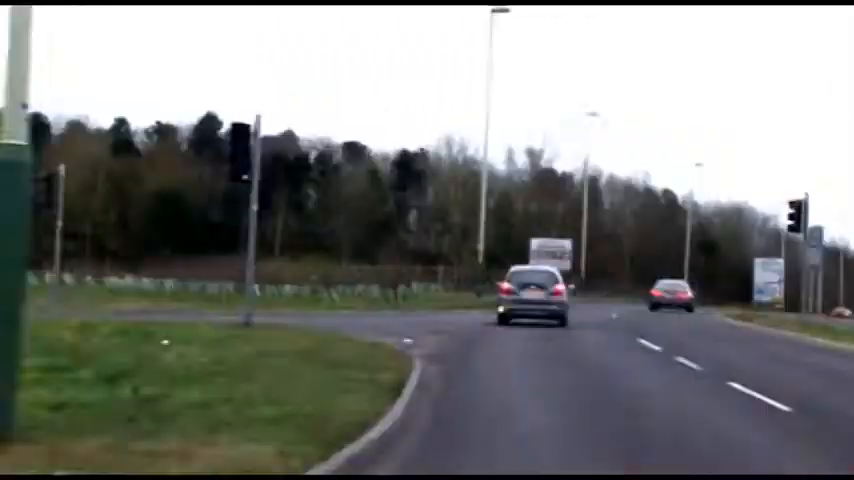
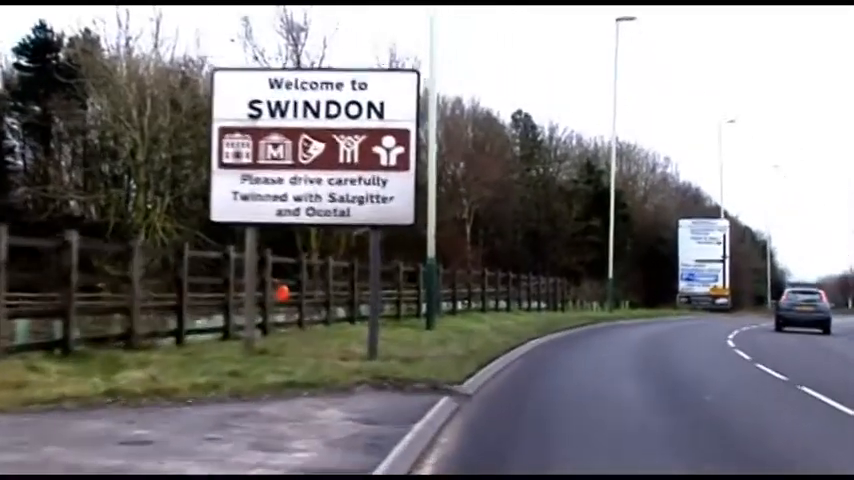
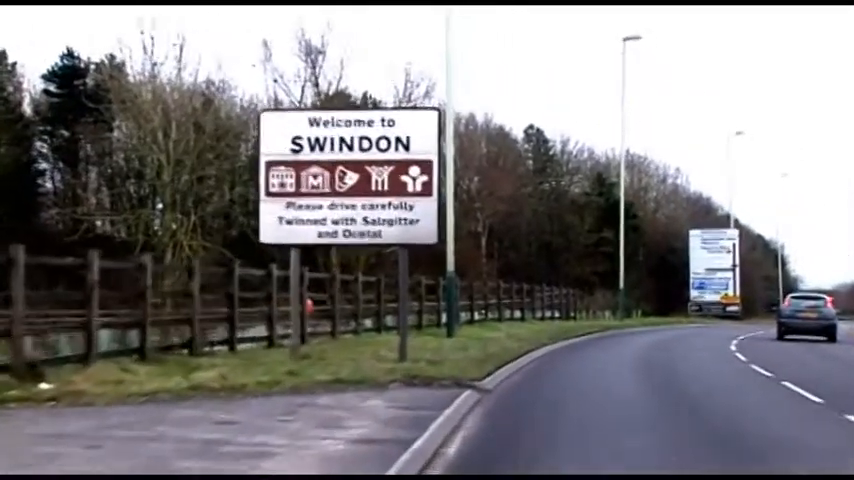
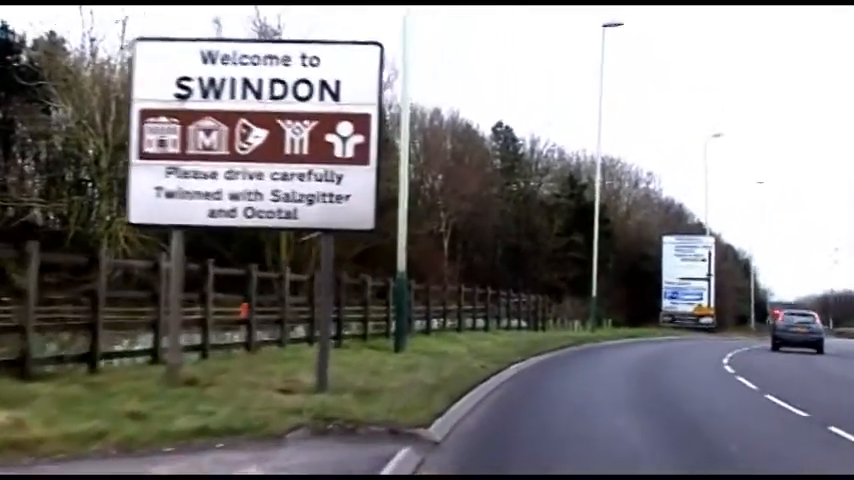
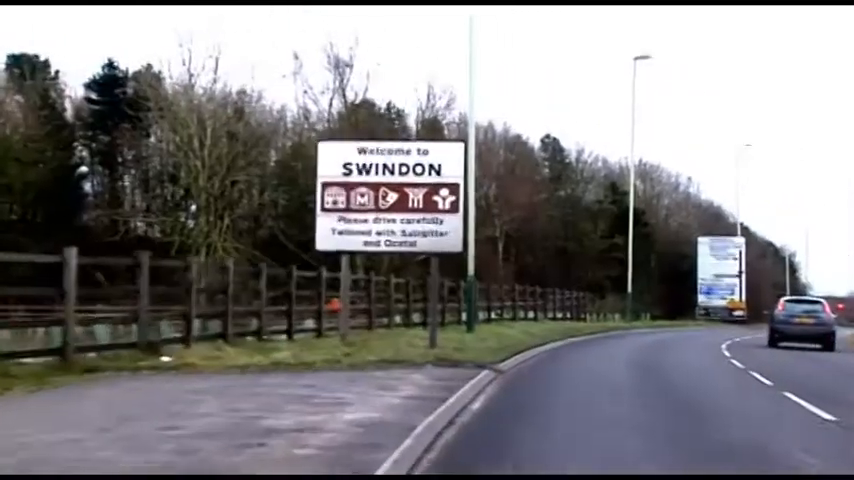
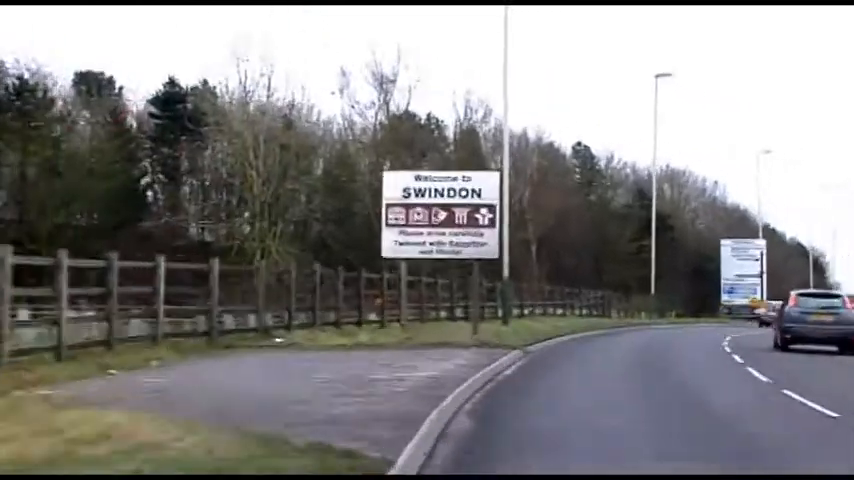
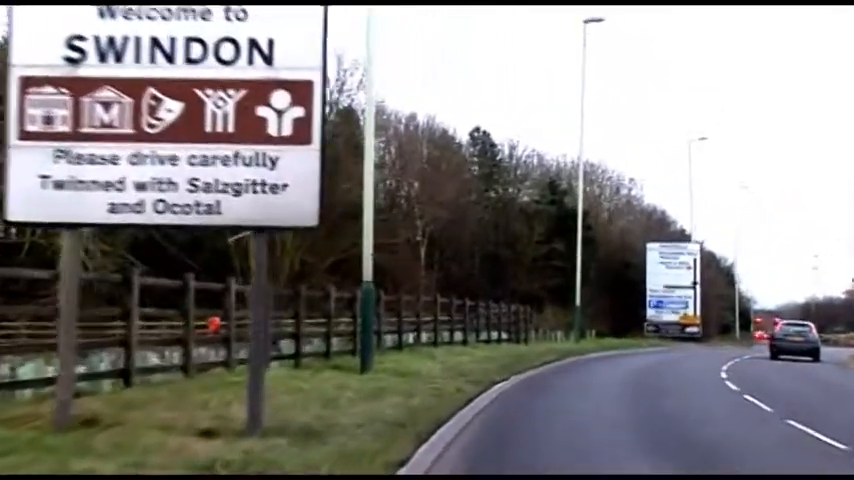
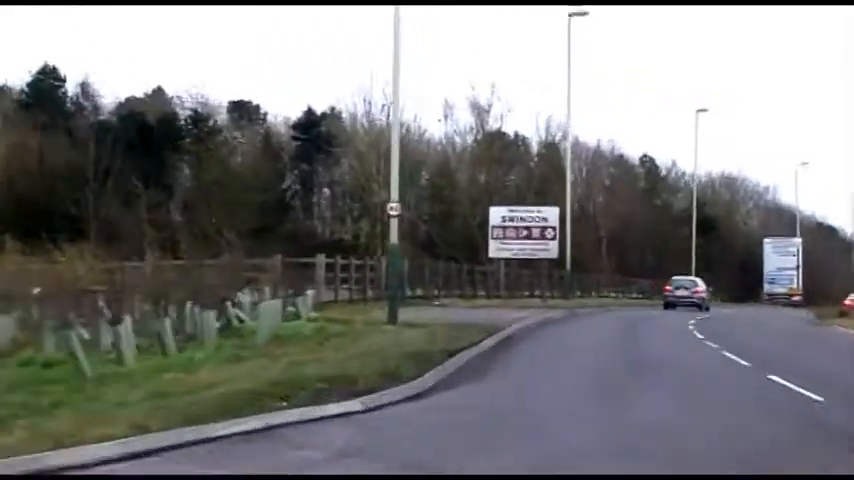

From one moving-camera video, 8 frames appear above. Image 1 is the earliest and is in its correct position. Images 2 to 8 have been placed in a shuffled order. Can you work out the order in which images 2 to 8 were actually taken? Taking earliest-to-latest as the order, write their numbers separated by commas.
8, 6, 5, 3, 2, 4, 7
